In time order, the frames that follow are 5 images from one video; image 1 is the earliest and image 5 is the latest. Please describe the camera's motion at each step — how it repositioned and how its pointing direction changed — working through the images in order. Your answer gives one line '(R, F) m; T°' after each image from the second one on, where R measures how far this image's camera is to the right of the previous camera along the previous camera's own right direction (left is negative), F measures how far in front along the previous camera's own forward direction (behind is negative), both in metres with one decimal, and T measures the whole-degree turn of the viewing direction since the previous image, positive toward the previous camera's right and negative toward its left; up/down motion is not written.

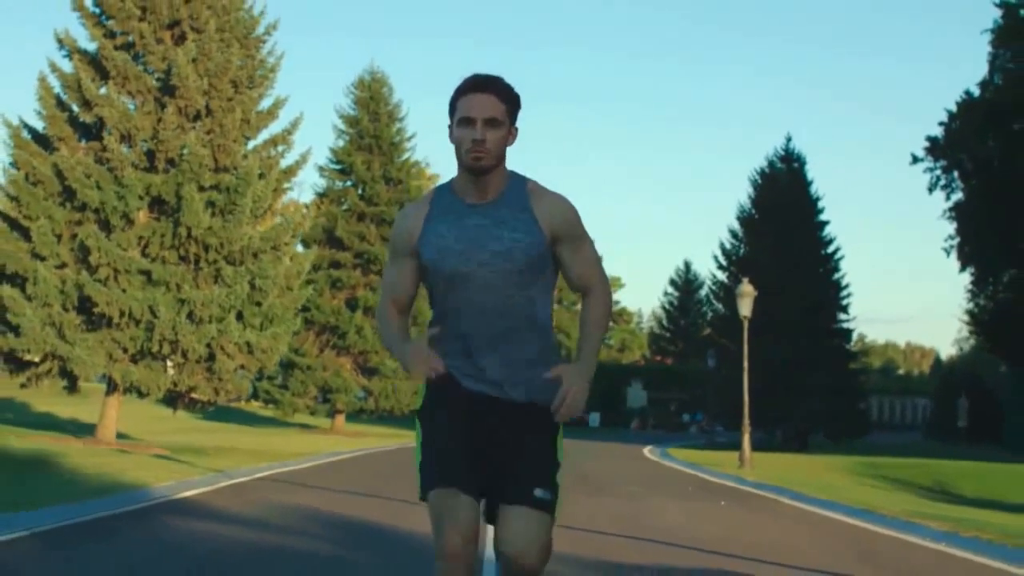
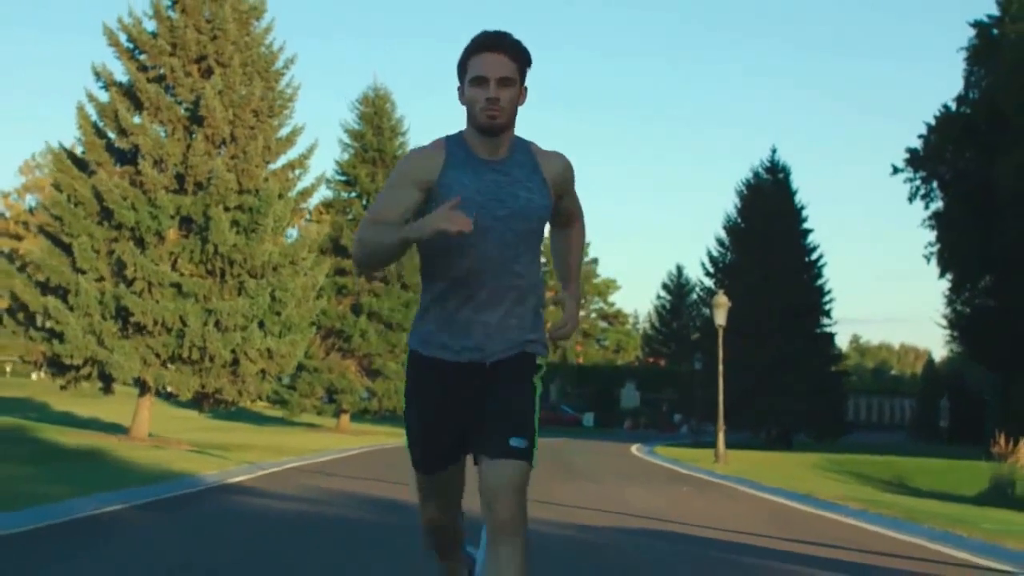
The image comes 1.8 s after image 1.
(0.0, -0.5) m; 0°
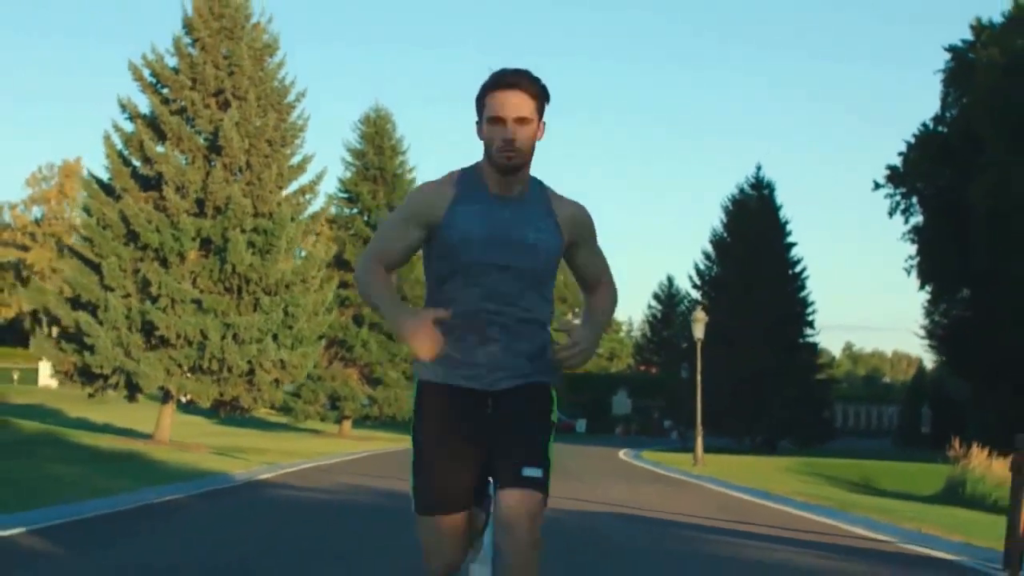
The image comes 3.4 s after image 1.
(0.0, -0.5) m; 0°
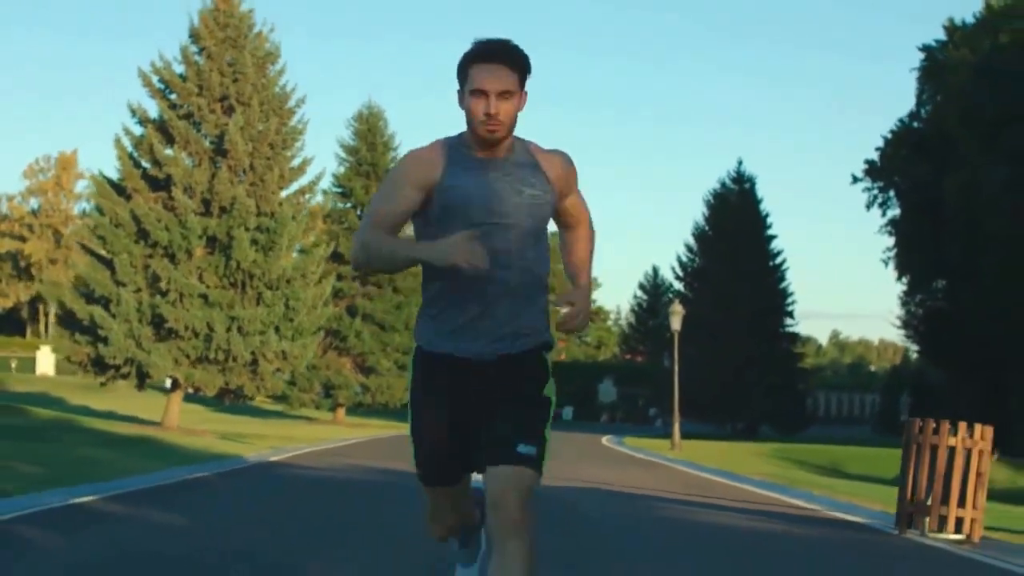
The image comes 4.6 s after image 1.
(0.0, -0.4) m; 0°
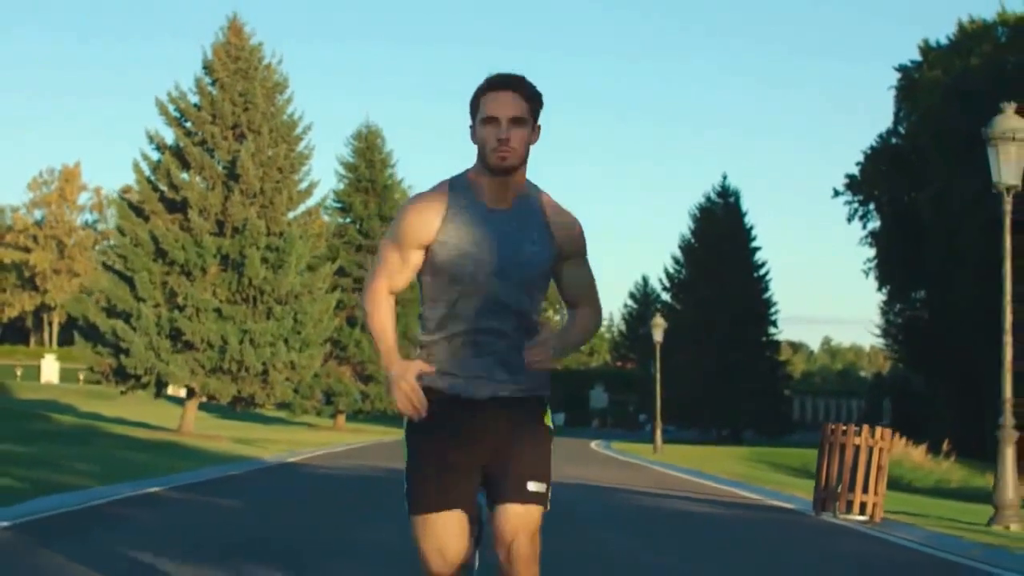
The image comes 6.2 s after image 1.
(0.0, -0.5) m; 0°
